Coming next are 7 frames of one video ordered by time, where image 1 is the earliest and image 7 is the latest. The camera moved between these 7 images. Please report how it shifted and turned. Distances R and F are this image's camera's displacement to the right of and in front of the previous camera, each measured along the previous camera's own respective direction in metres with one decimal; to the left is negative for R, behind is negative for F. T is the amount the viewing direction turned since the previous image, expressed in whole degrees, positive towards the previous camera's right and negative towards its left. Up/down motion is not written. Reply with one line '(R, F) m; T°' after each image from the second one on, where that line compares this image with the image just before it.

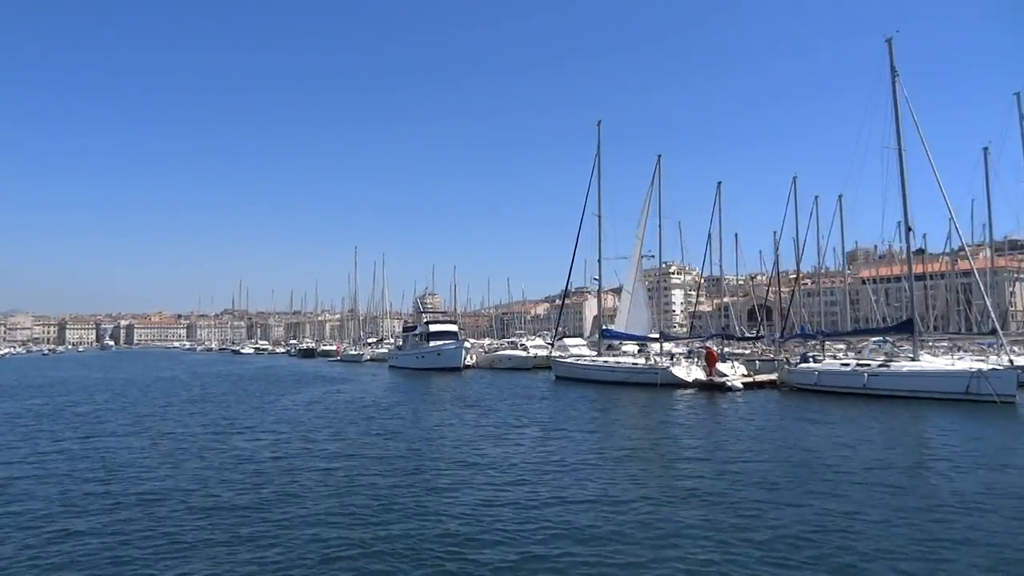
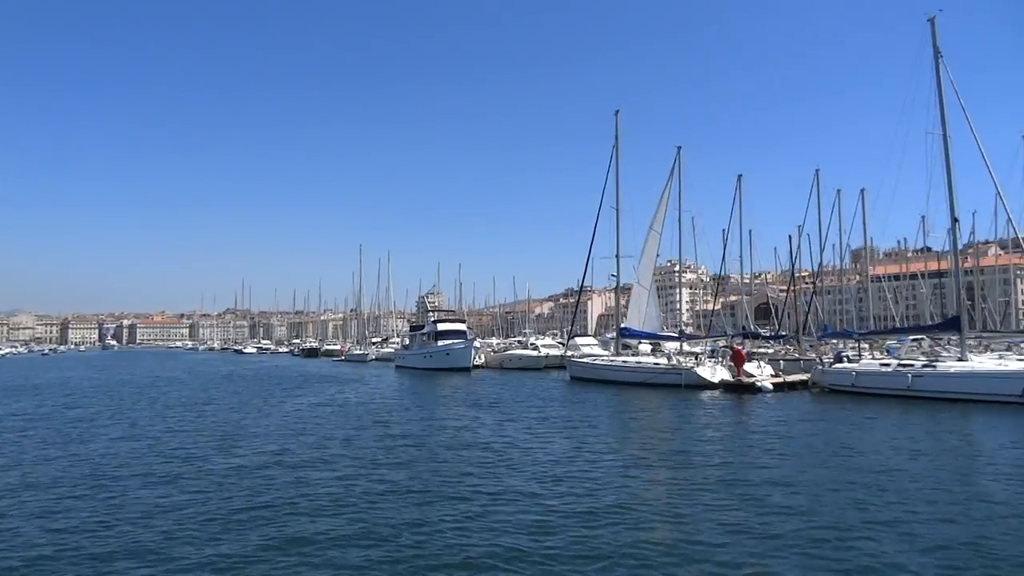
(-0.7, +1.8) m; 0°
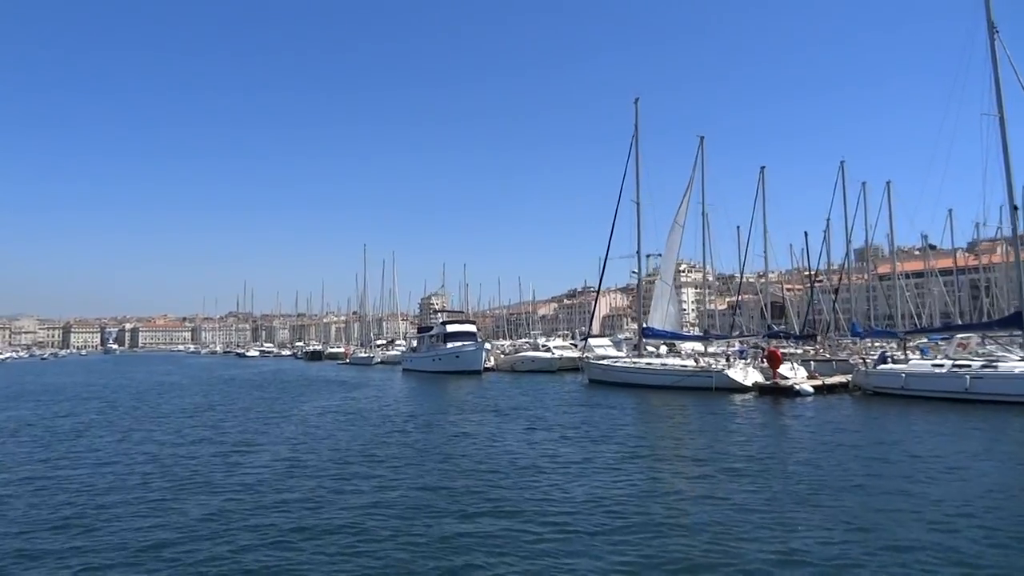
(-0.8, +2.2) m; 0°
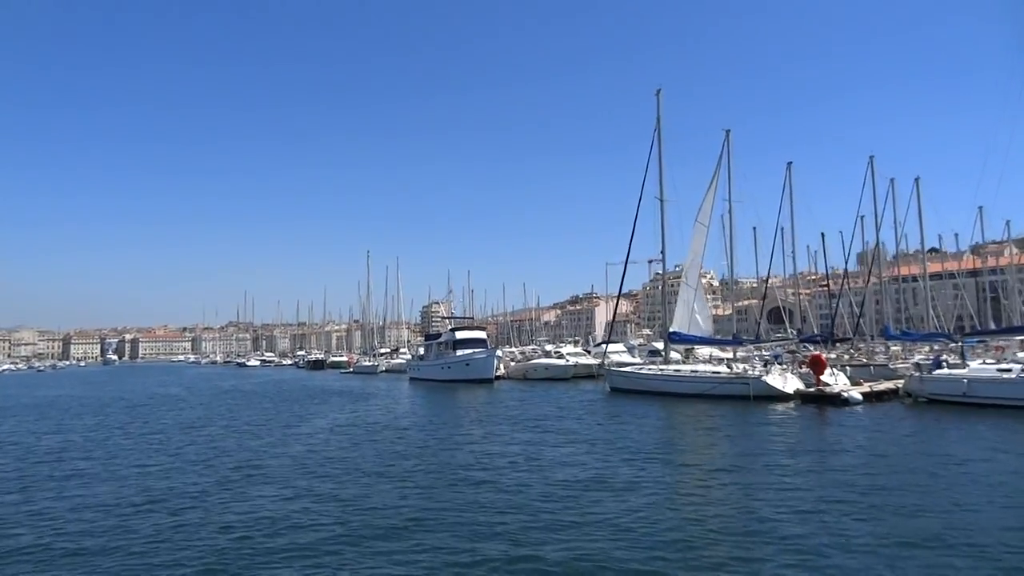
(-0.9, +2.4) m; 0°
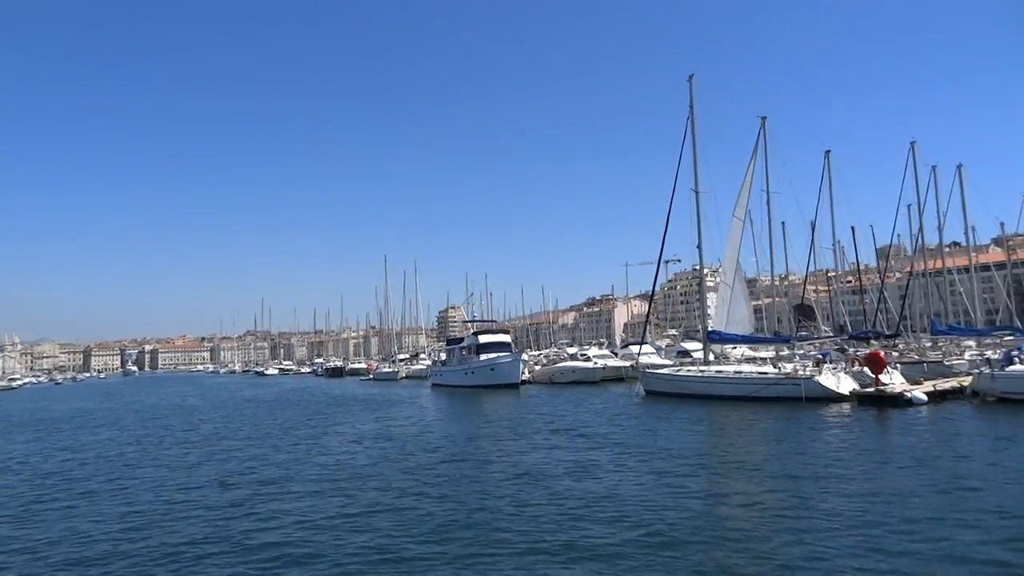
(-0.7, +1.8) m; -1°
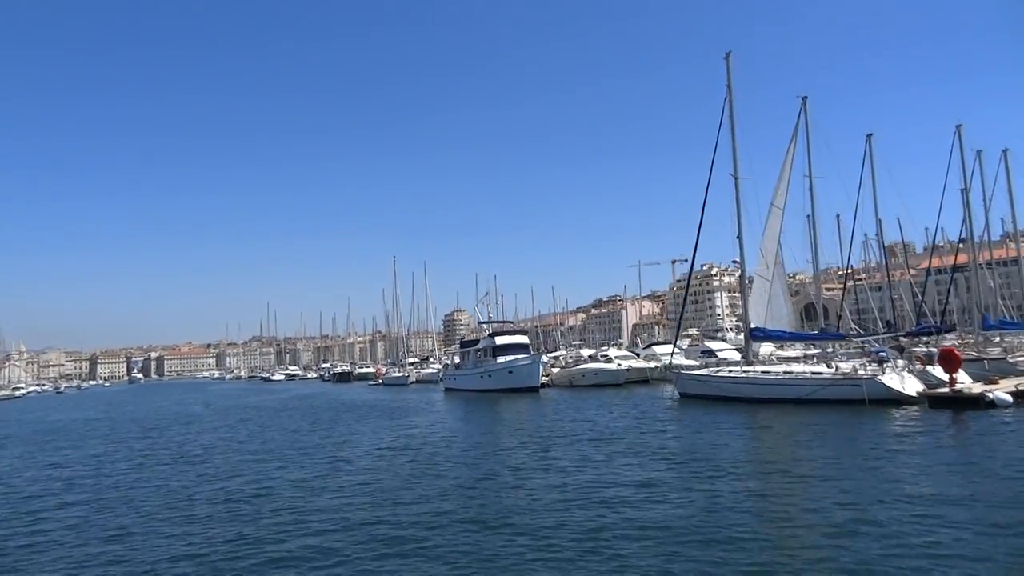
(-1.0, +2.7) m; 0°
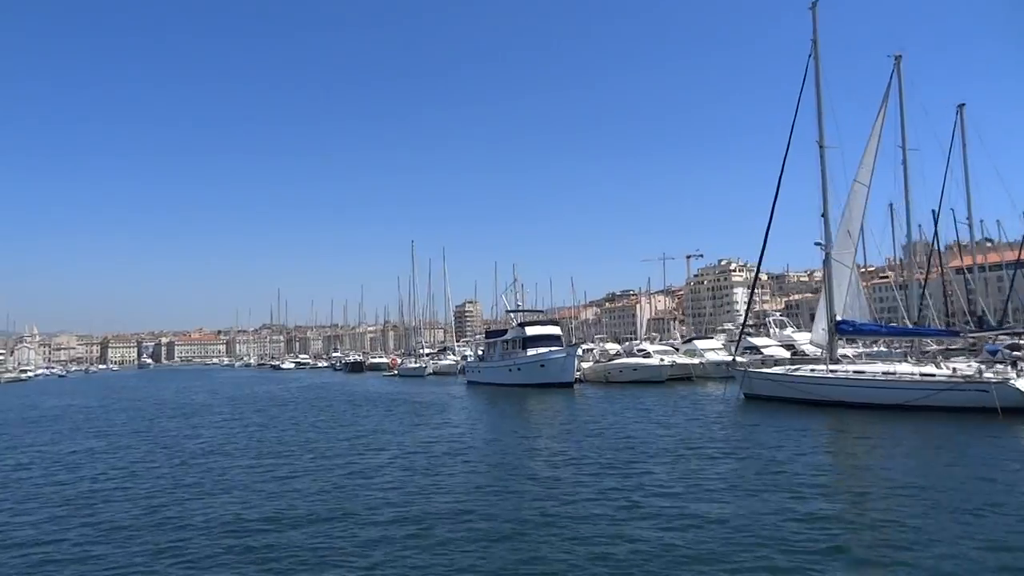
(-1.5, +4.4) m; -1°
